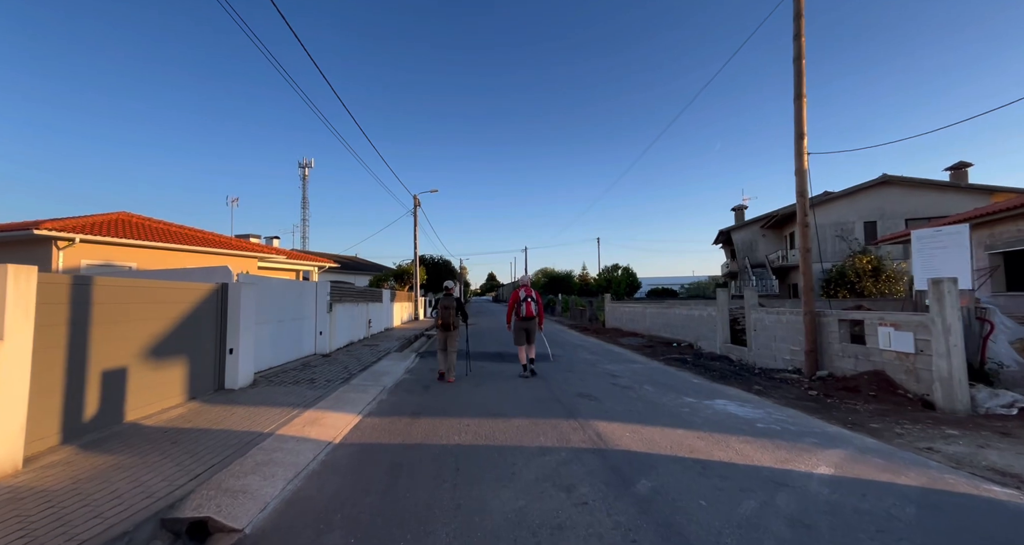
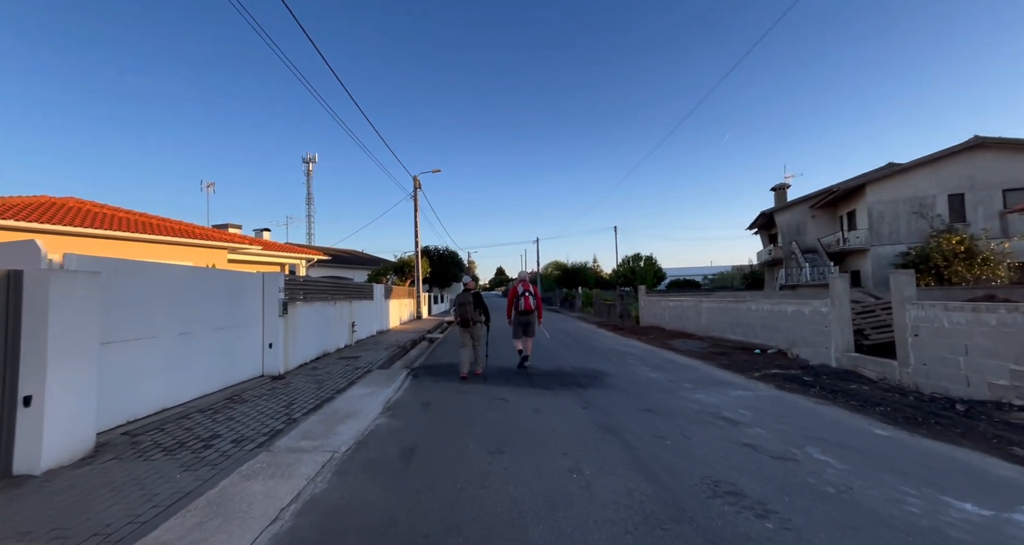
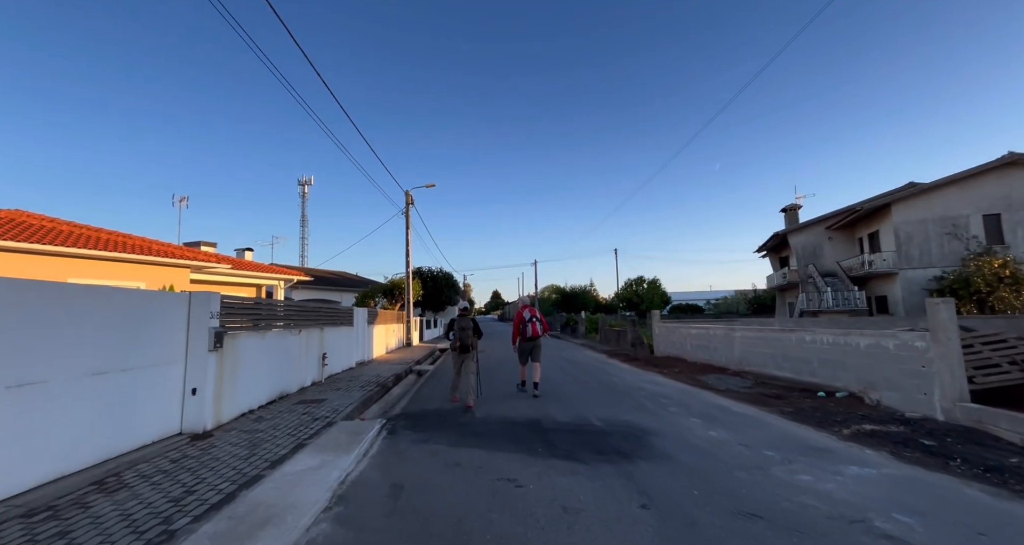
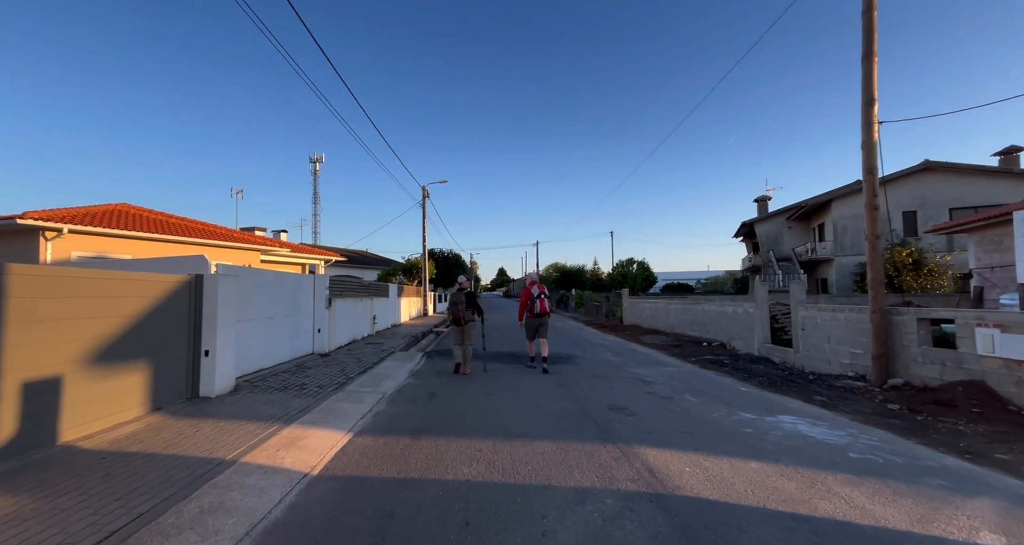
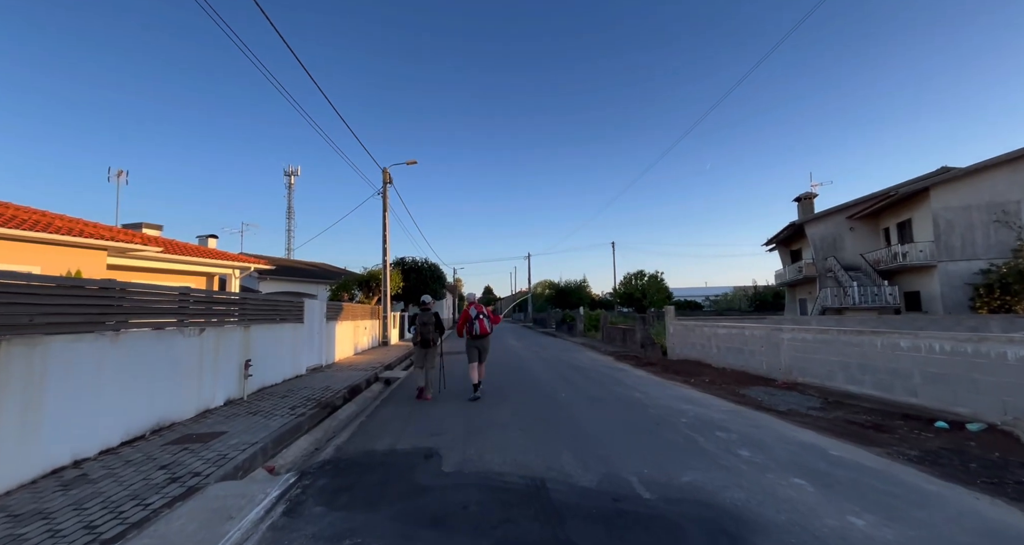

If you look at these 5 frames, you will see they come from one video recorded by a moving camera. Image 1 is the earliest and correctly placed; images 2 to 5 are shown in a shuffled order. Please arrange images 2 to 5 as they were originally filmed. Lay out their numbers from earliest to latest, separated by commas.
4, 2, 3, 5
